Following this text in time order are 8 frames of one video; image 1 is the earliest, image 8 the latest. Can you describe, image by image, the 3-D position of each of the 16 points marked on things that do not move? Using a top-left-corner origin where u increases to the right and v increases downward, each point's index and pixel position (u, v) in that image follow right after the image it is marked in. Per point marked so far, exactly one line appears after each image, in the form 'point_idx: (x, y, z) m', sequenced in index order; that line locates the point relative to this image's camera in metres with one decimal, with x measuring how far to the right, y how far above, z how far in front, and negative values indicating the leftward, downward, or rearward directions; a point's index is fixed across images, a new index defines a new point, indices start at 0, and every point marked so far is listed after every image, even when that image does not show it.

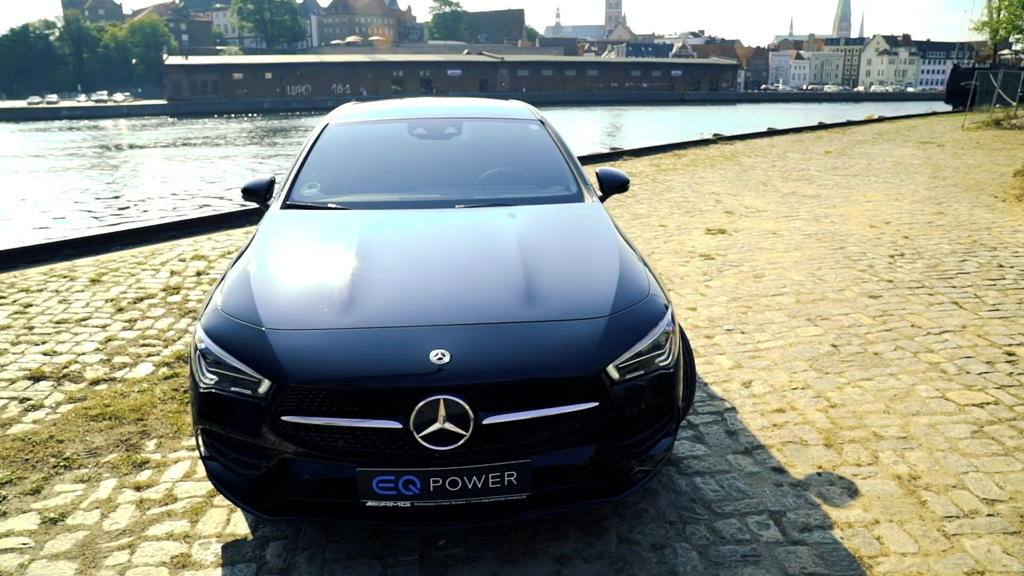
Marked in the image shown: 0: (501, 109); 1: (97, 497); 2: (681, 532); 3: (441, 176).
0: (0.0, +1.0, +4.4) m
1: (-1.7, -0.9, +3.1) m
2: (+0.6, -0.9, +2.7) m
3: (-0.3, +0.6, +3.9) m
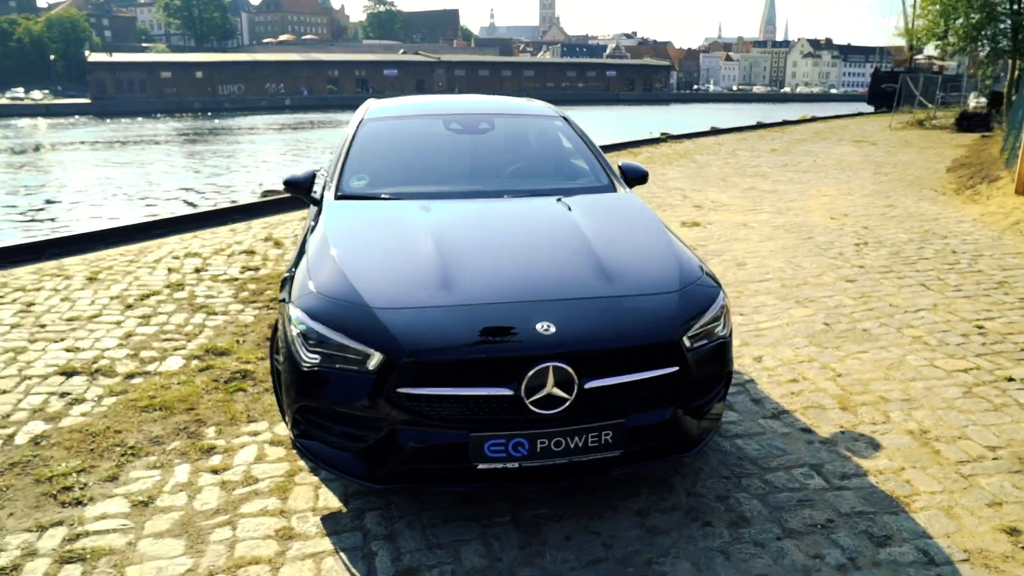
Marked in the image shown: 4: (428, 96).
0: (+0.1, +1.1, +4.7) m
1: (-1.4, -0.8, +3.2) m
2: (+0.9, -0.8, +3.1) m
3: (-0.1, +0.7, +4.1) m
4: (-0.5, +1.2, +4.8) m
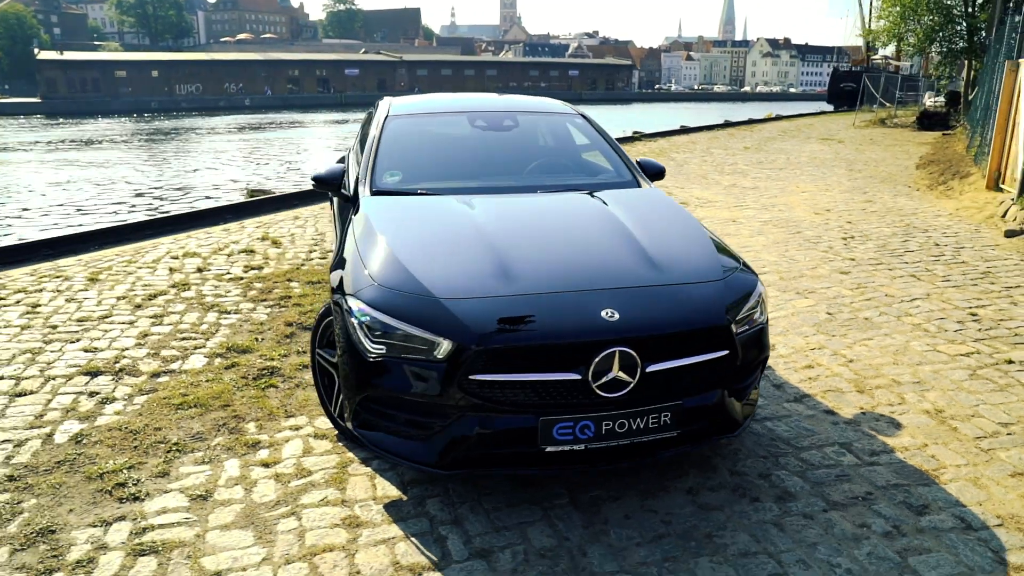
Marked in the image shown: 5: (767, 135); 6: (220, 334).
0: (+0.2, +1.2, +4.8) m
1: (-1.2, -0.8, +3.3) m
2: (+1.1, -0.7, +3.2) m
3: (0.0, +0.7, +4.2) m
4: (-0.4, +1.3, +4.9) m
5: (+5.2, +3.1, +15.5) m
6: (-1.9, -0.3, +5.0) m
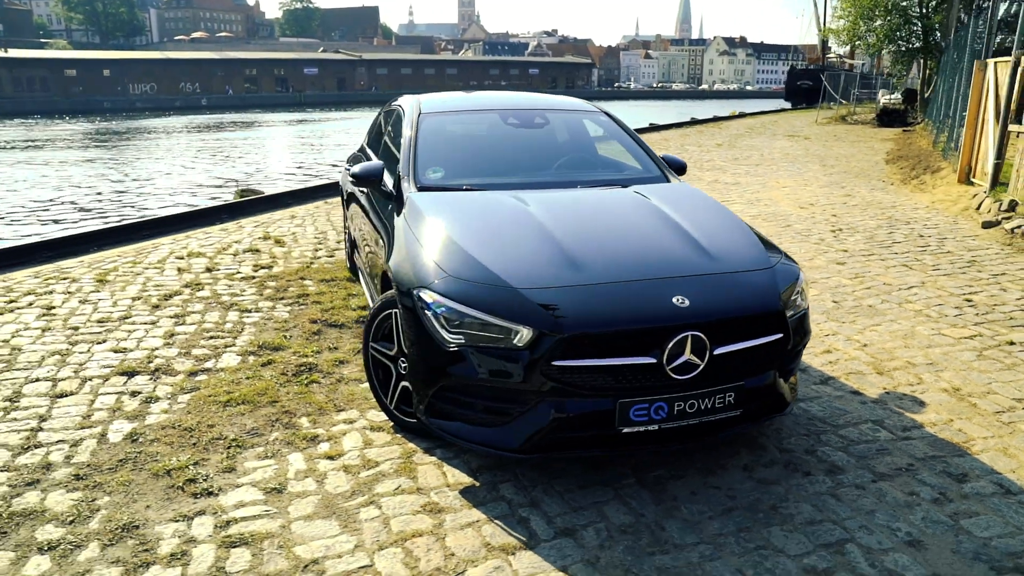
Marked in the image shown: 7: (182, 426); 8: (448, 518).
0: (+0.4, +1.2, +4.9) m
1: (-0.9, -0.8, +3.3) m
2: (+1.4, -0.7, +3.4) m
3: (+0.2, +0.7, +4.4) m
4: (-0.3, +1.3, +5.0) m
5: (+4.7, +3.3, +15.9) m
6: (-1.8, -0.3, +5.0) m
7: (-1.6, -0.7, +3.7) m
8: (-0.2, -0.9, +2.9) m
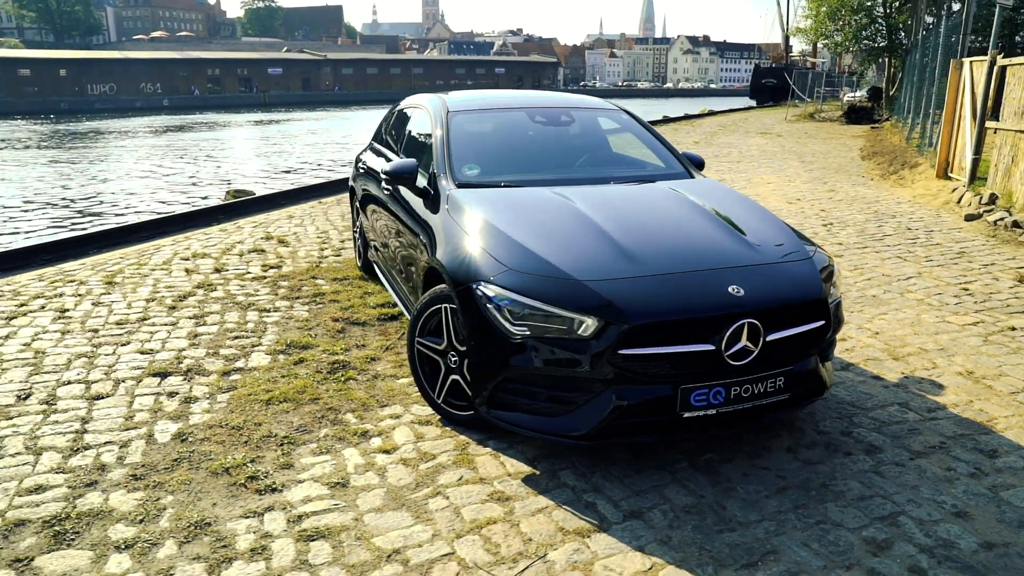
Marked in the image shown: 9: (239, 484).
0: (+0.5, +1.2, +5.1) m
1: (-0.7, -0.8, +3.4) m
2: (+1.6, -0.6, +3.6) m
3: (+0.3, +0.8, +4.5) m
4: (-0.1, +1.3, +5.1) m
5: (+4.2, +3.4, +16.2) m
6: (-1.6, -0.3, +5.0) m
7: (-1.4, -0.7, +3.7) m
8: (0.0, -0.9, +3.0) m
9: (-1.2, -0.8, +3.2) m
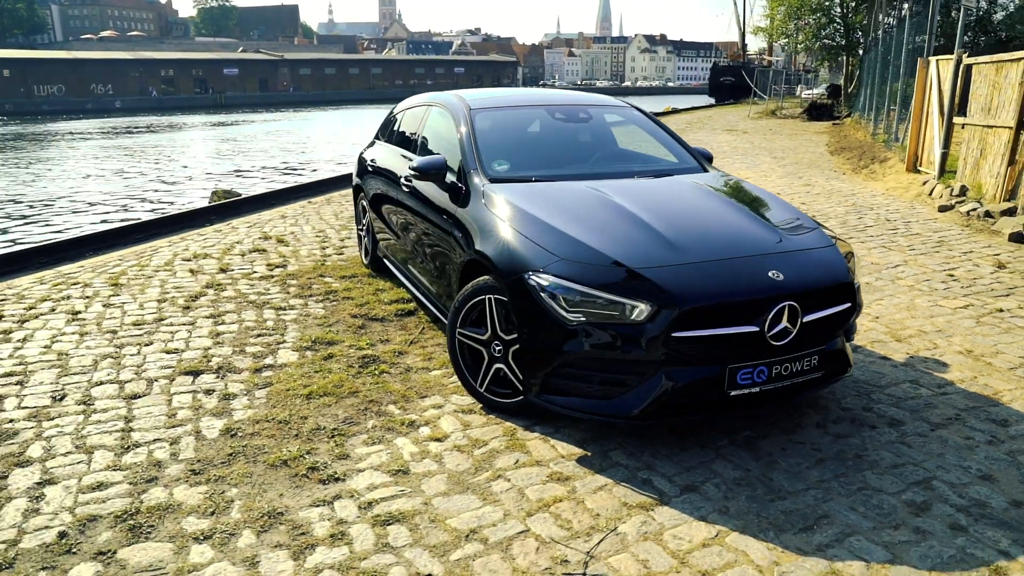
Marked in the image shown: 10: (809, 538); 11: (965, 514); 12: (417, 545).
0: (+0.6, +1.3, +5.2) m
1: (-0.5, -0.7, +3.5) m
2: (+1.8, -0.6, +3.9) m
3: (+0.5, +0.8, +4.6) m
4: (0.0, +1.4, +5.2) m
5: (+3.6, +3.5, +16.6) m
6: (-1.5, -0.3, +5.1) m
7: (-1.2, -0.7, +3.8) m
8: (+0.3, -0.8, +3.1) m
9: (-0.9, -0.8, +3.3) m
10: (+1.1, -0.9, +2.8) m
11: (+1.7, -0.9, +2.9) m
12: (-0.4, -0.9, +2.8) m
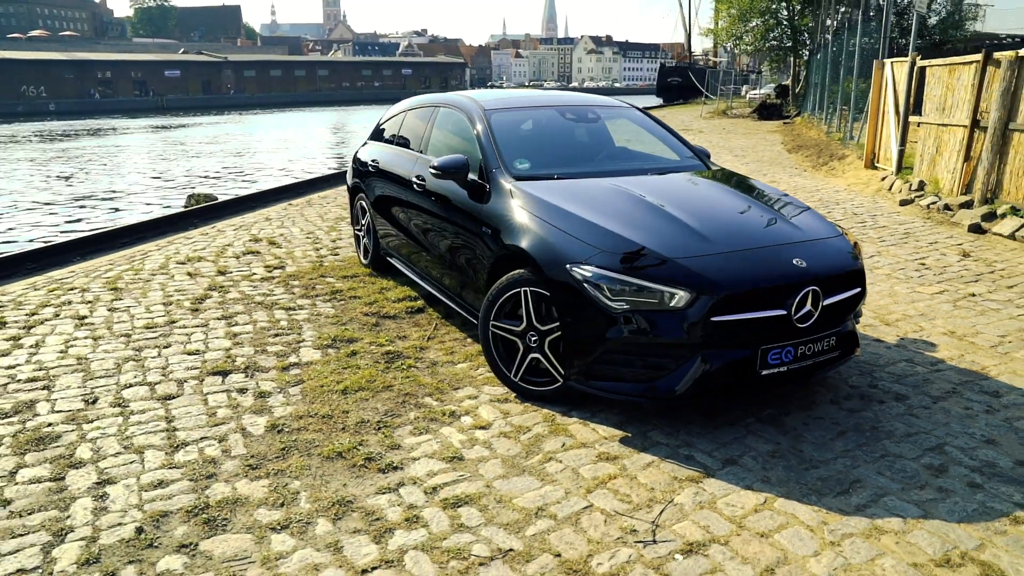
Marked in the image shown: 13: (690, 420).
0: (+0.6, +1.3, +5.5) m
1: (-0.3, -0.7, +3.6) m
2: (+2.0, -0.5, +4.2) m
3: (+0.6, +0.9, +4.9) m
4: (0.0, +1.4, +5.4) m
5: (+2.8, +3.6, +17.0) m
6: (-1.4, -0.3, +5.2) m
7: (-1.0, -0.7, +3.9) m
8: (+0.5, -0.8, +3.3) m
9: (-0.7, -0.8, +3.4) m
10: (+1.3, -0.8, +3.0) m
11: (+2.0, -0.8, +3.2) m
12: (-0.1, -0.9, +2.9) m
13: (+0.9, -0.6, +3.7) m
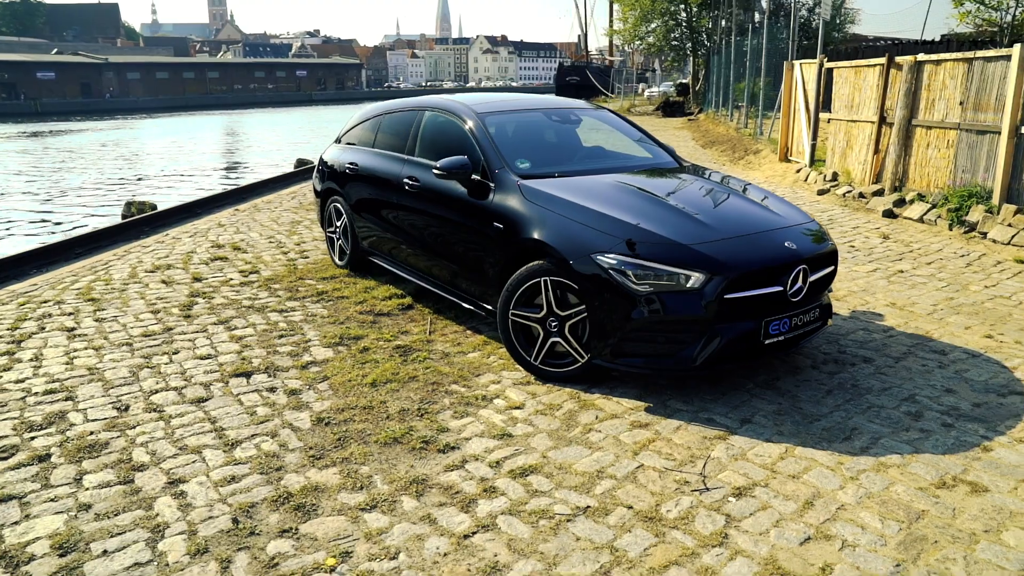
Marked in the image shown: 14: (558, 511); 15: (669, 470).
0: (+0.5, +1.4, +5.9) m
1: (-0.1, -0.7, +4.0) m
2: (+2.1, -0.4, +4.8) m
3: (+0.5, +0.9, +5.3) m
4: (-0.2, +1.4, +5.7) m
5: (+0.9, +3.8, +17.6) m
6: (-1.4, -0.3, +5.3) m
7: (-0.8, -0.6, +4.1) m
8: (+0.7, -0.7, +3.8) m
9: (-0.5, -0.8, +3.7) m
10: (+1.6, -0.7, +3.6) m
11: (+2.2, -0.6, +3.8) m
12: (+0.2, -0.9, +3.3) m
13: (+1.0, -0.6, +4.2) m
14: (+0.2, -0.9, +3.1) m
15: (+0.7, -0.8, +3.4) m
